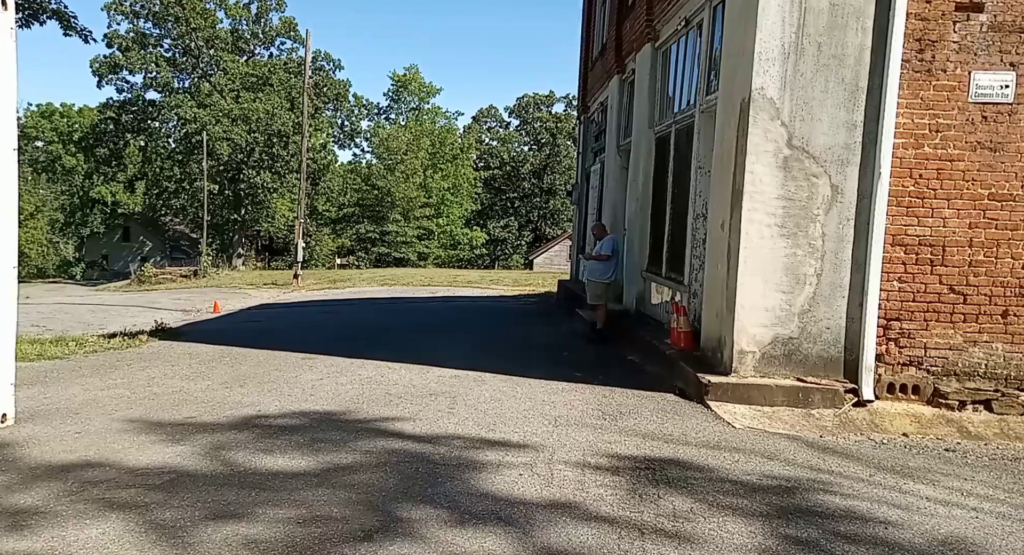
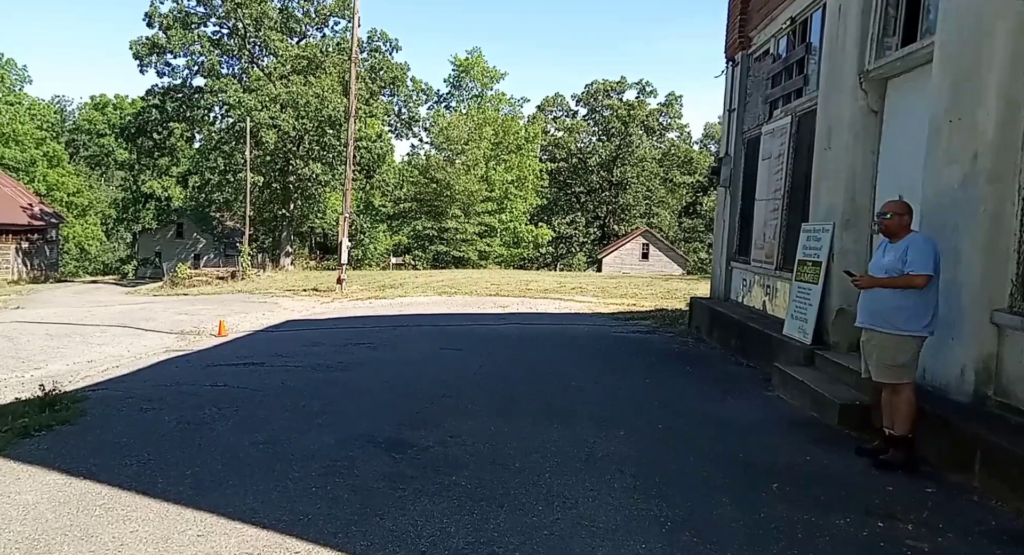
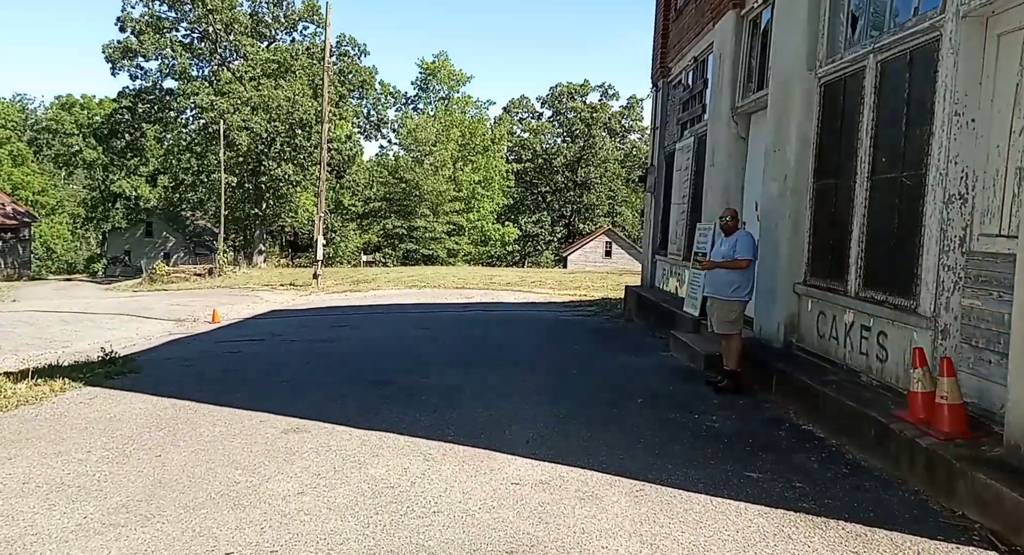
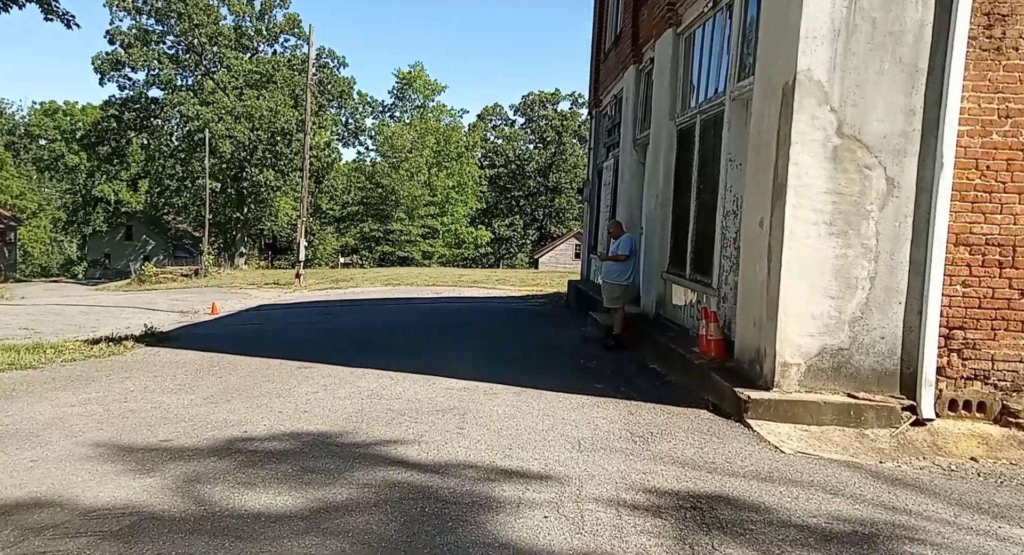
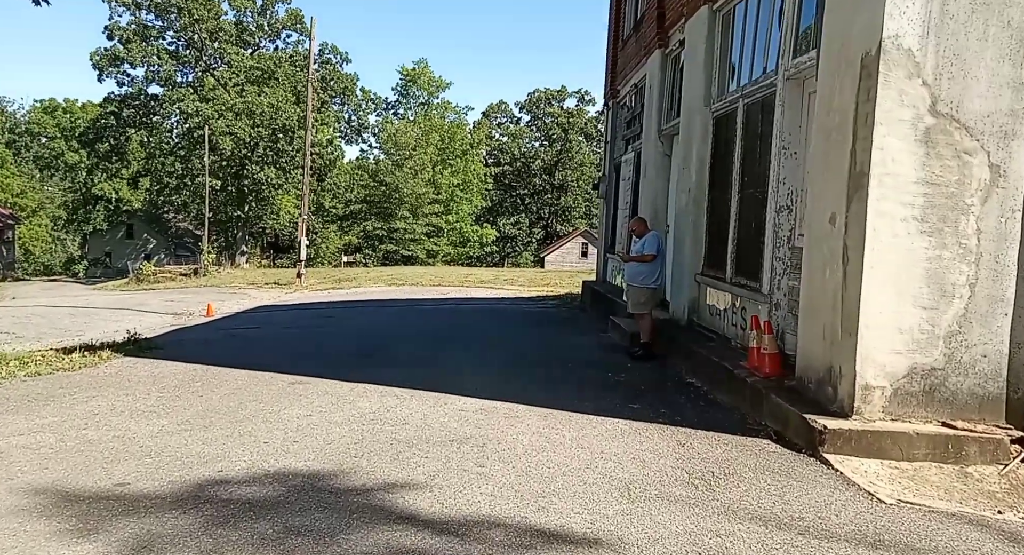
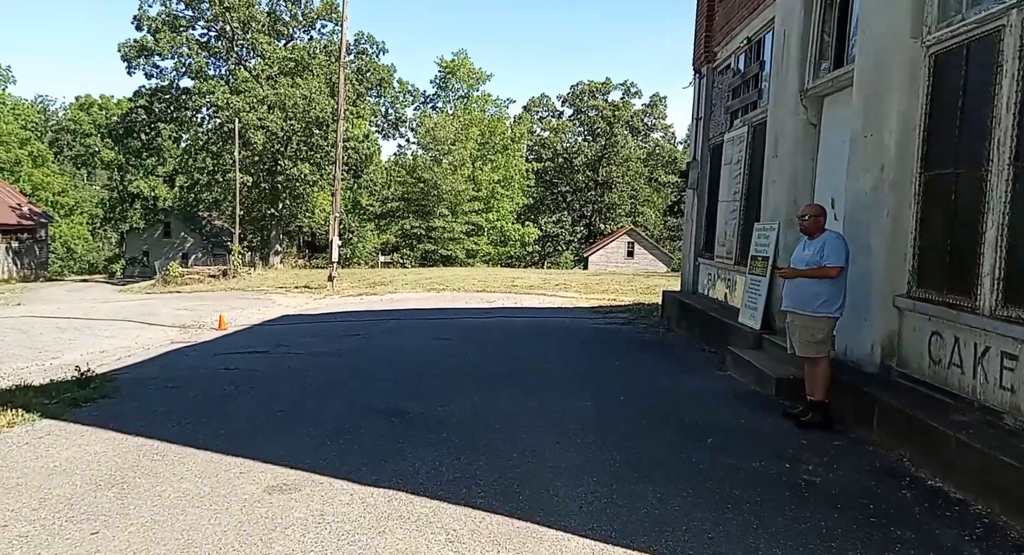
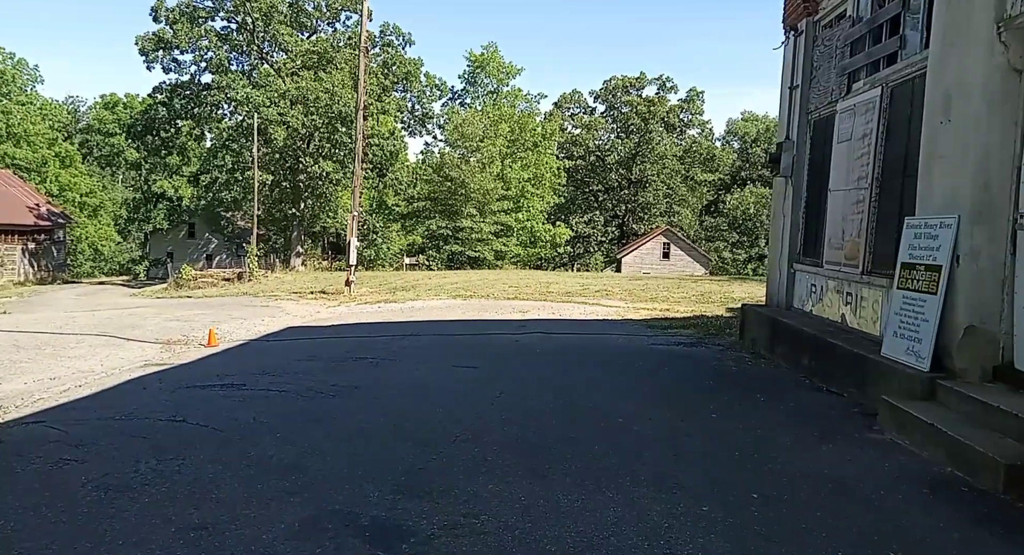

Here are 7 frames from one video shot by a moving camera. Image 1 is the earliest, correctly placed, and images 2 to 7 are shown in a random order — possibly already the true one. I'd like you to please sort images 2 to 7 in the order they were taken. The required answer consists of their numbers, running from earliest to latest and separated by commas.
4, 5, 3, 6, 2, 7
